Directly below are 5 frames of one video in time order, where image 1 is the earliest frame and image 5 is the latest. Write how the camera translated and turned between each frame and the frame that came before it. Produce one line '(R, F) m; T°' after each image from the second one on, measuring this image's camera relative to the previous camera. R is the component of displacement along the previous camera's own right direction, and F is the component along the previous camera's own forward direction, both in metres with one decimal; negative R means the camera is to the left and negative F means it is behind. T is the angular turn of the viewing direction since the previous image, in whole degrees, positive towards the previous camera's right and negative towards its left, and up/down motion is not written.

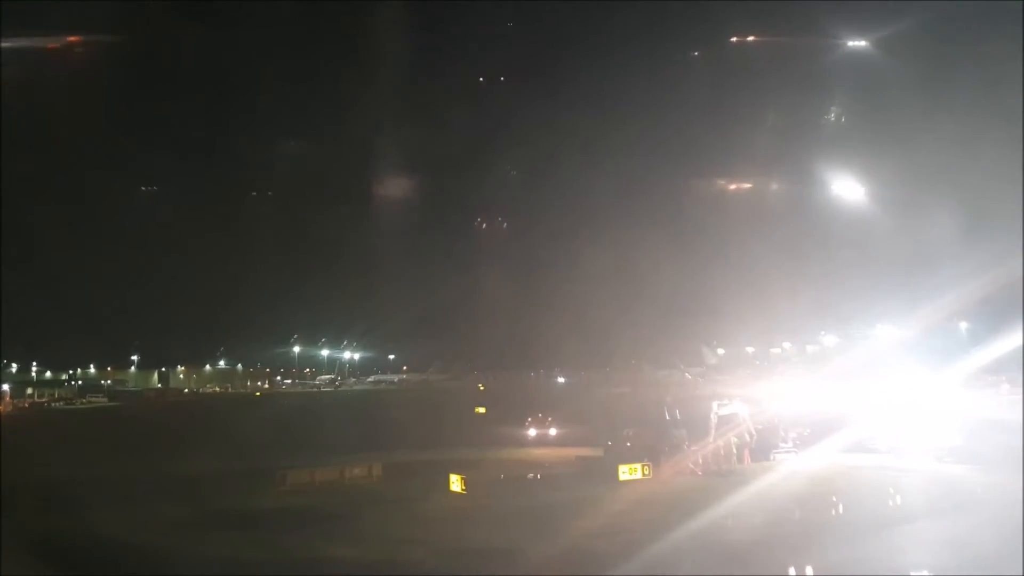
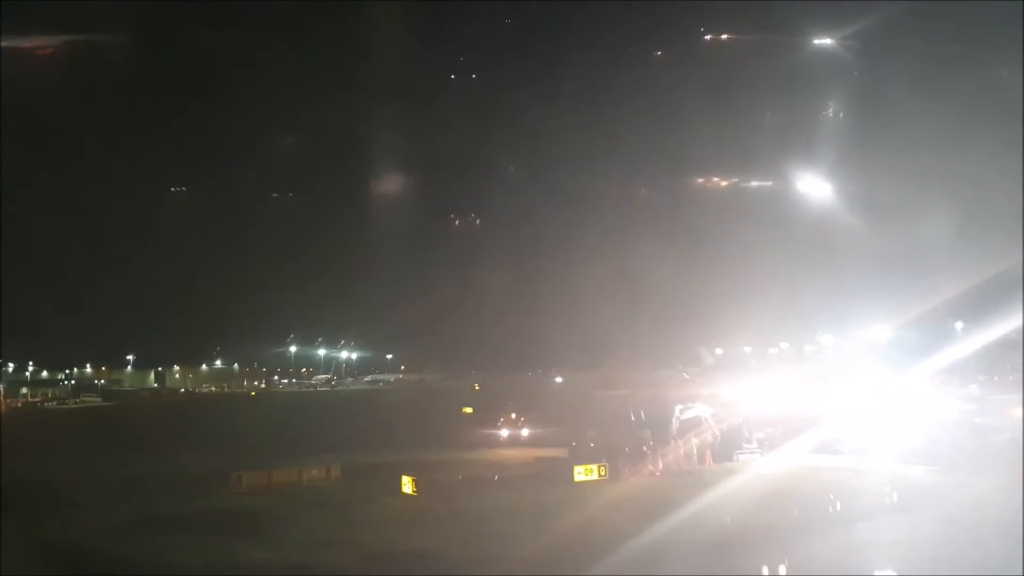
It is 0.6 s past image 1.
(+0.3, 0.0) m; 0°
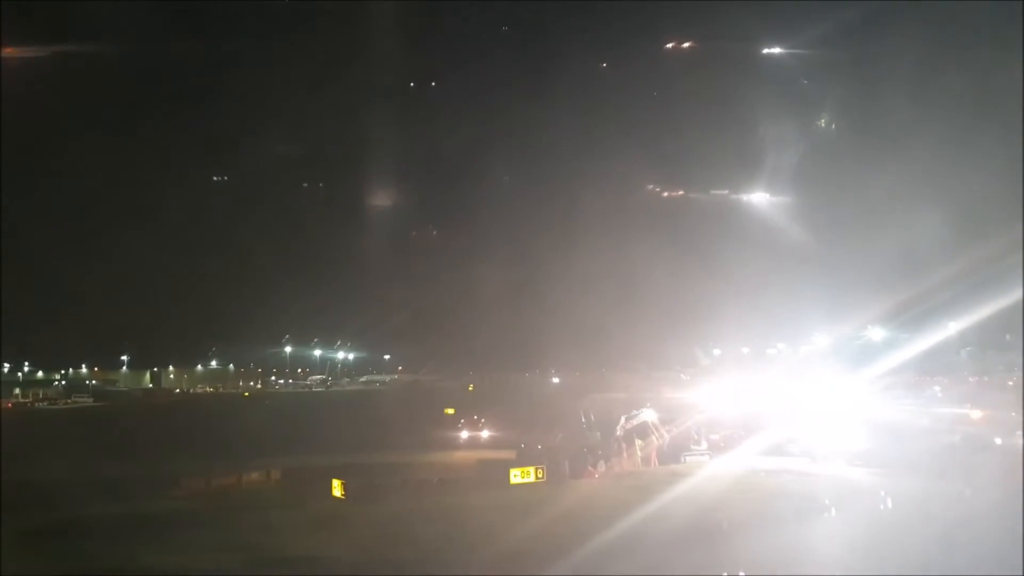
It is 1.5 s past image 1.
(+0.5, 0.0) m; 0°
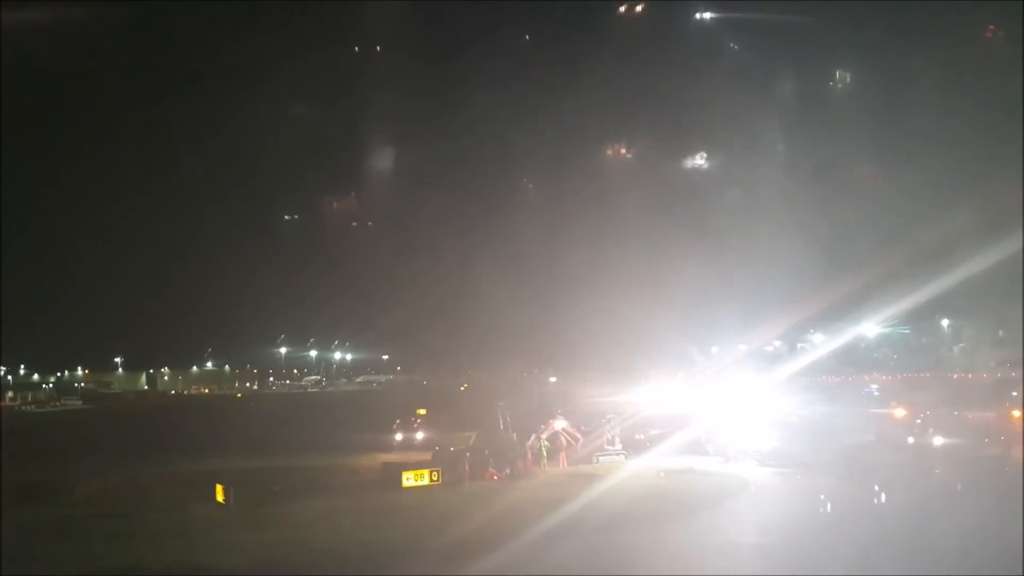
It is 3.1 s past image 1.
(+0.8, 0.0) m; 0°
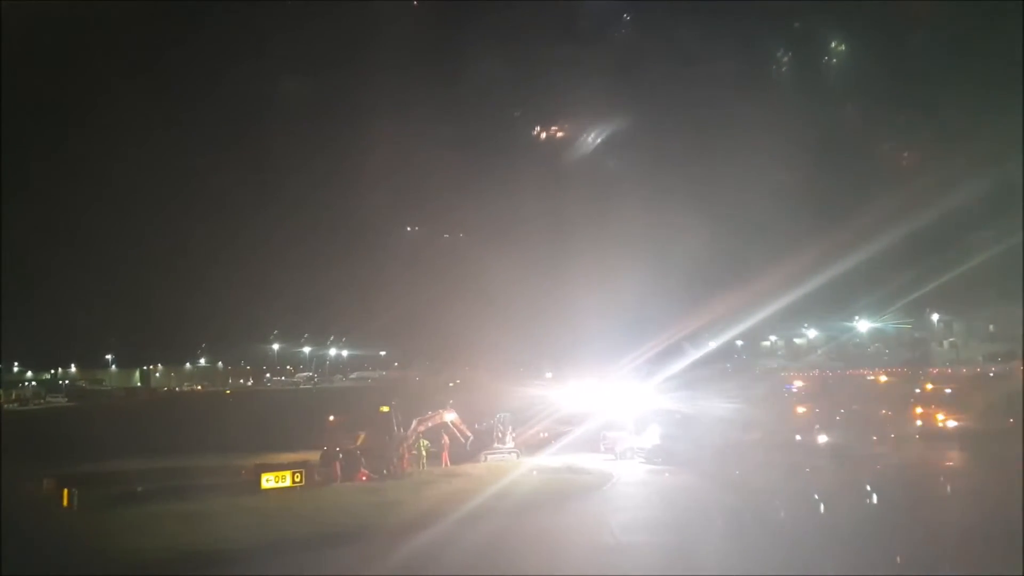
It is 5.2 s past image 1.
(+1.0, 0.0) m; 0°
